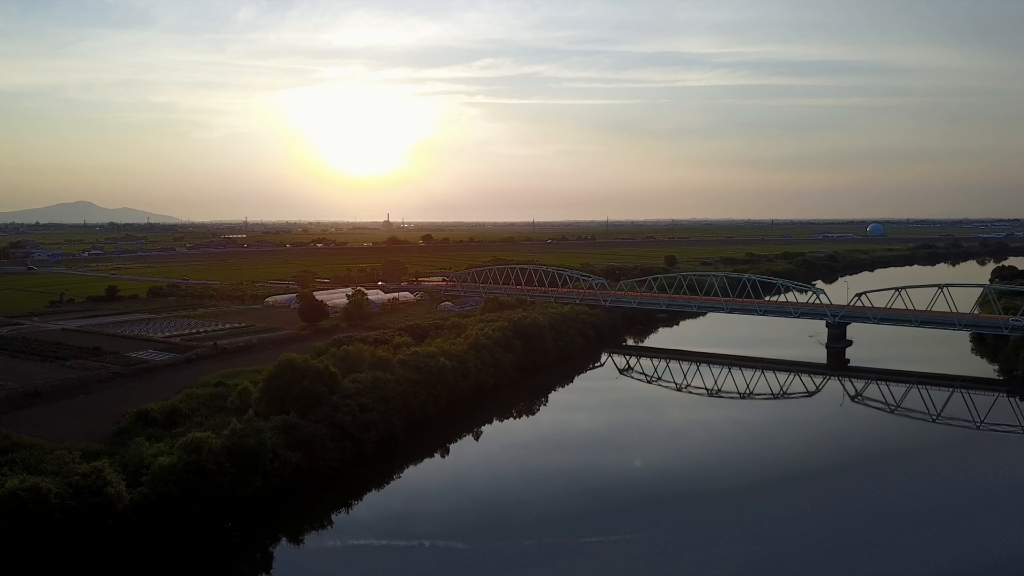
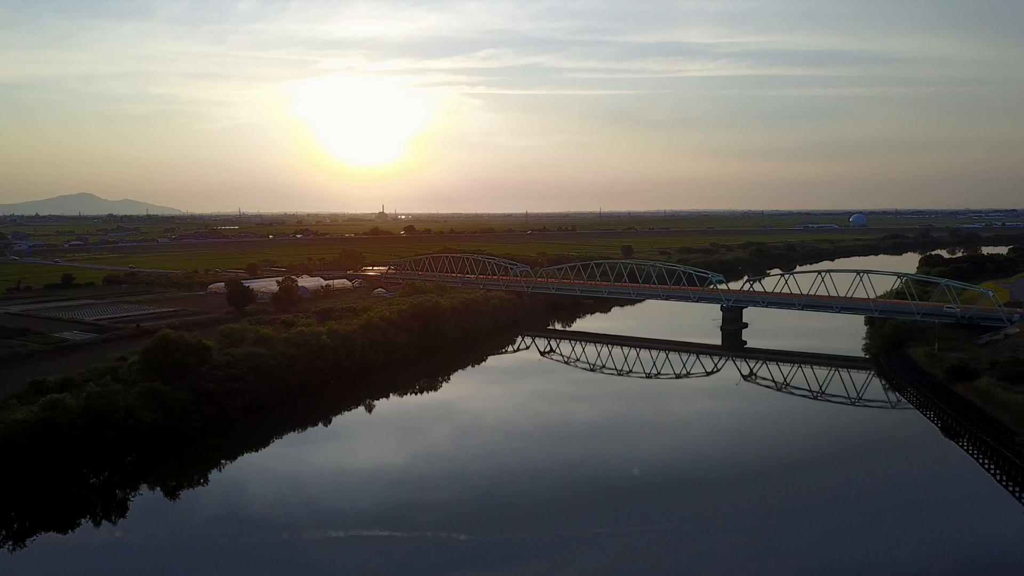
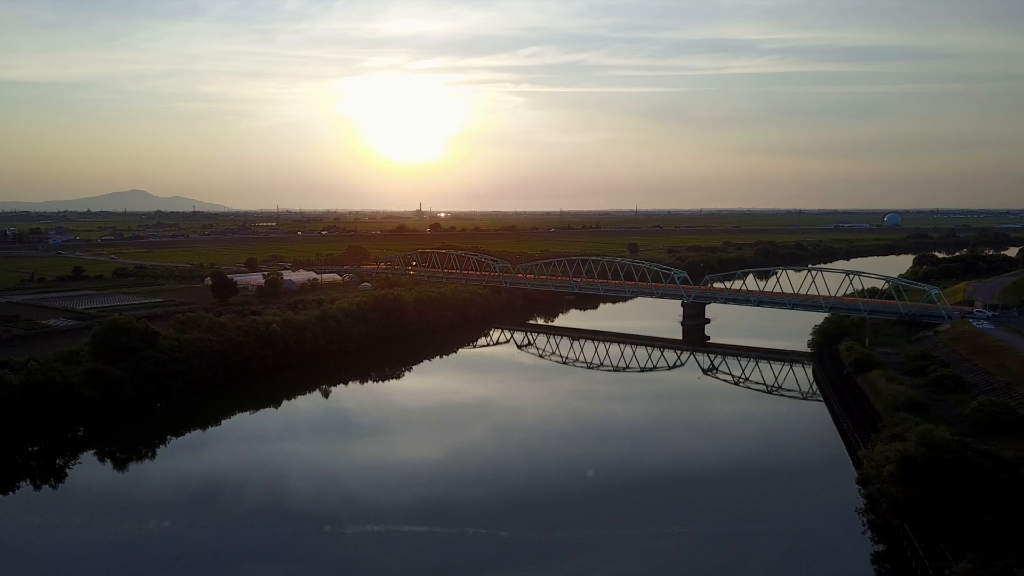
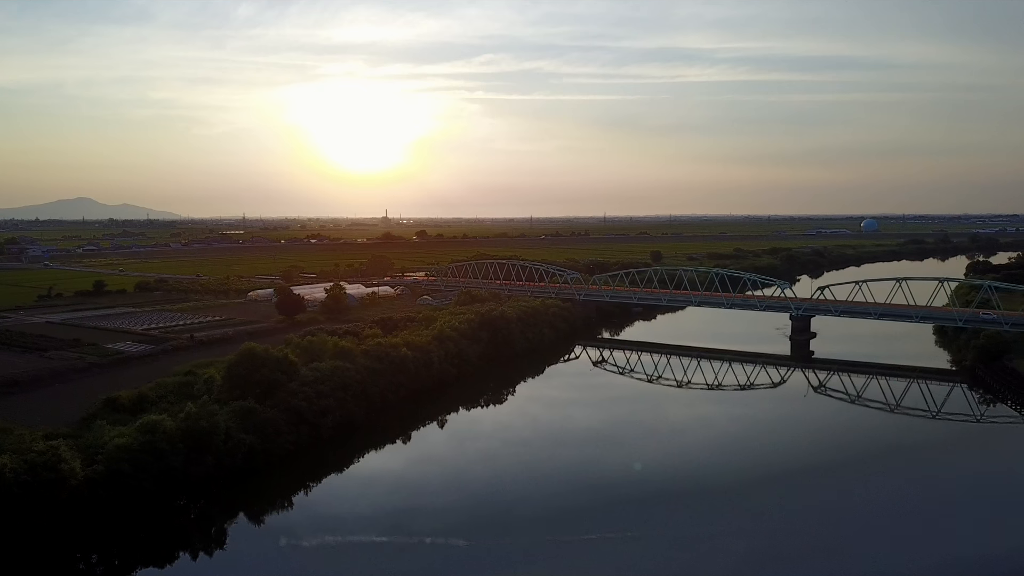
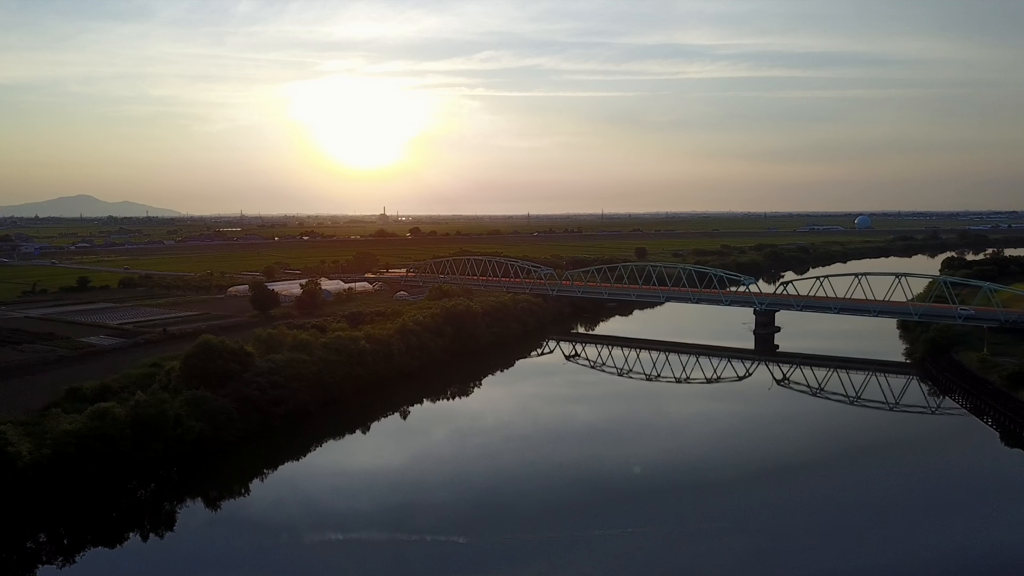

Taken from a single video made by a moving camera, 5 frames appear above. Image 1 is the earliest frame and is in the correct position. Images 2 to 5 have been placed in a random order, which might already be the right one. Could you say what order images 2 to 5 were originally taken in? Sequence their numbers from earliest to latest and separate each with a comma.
4, 5, 2, 3
